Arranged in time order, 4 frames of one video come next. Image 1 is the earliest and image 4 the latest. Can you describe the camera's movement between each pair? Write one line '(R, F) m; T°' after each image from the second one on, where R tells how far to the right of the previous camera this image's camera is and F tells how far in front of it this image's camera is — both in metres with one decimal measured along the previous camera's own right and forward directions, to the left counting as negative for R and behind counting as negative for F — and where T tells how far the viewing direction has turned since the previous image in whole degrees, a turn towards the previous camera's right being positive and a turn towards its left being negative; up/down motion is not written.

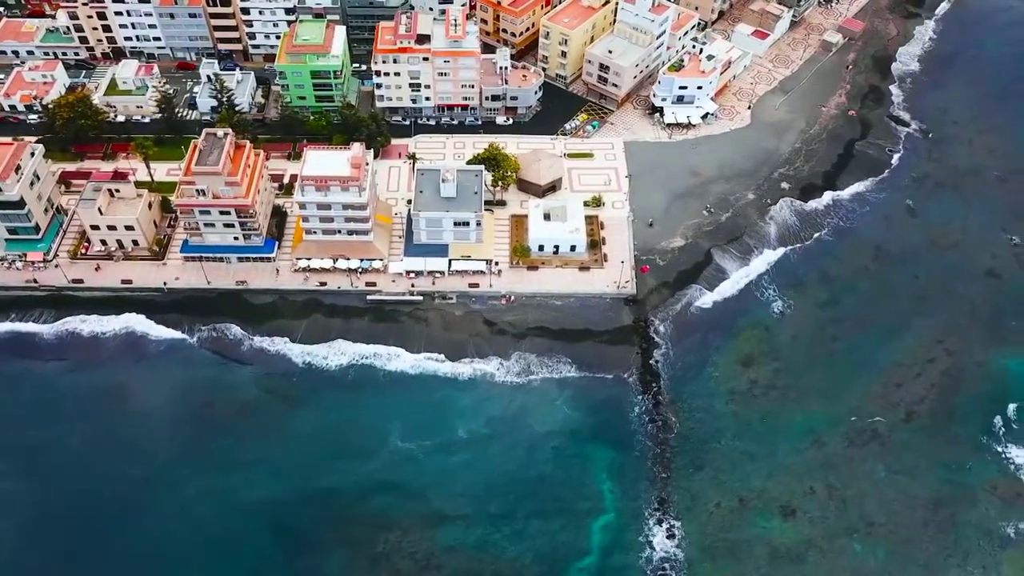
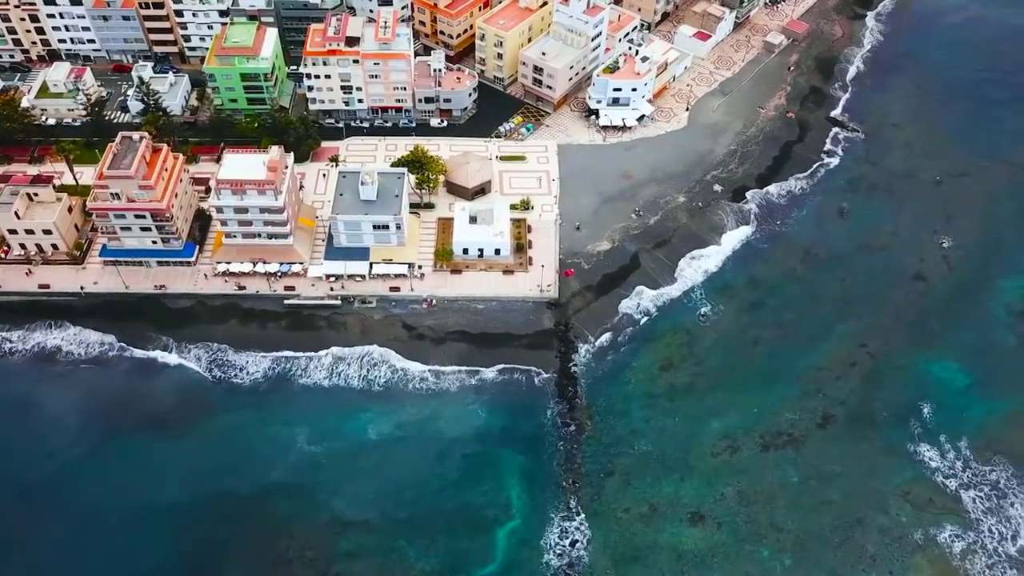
(+11.4, +0.7) m; 0°
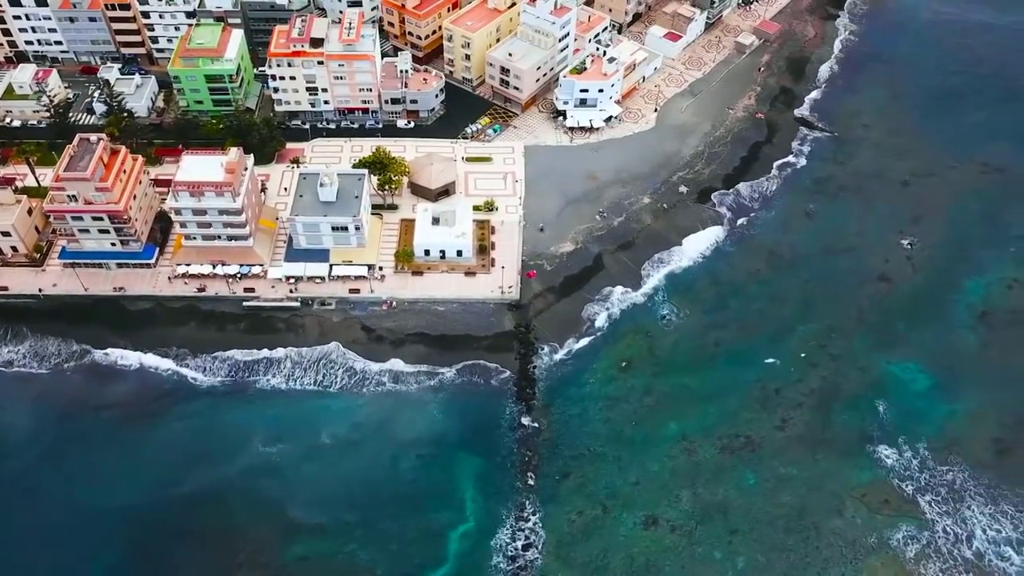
(+5.7, +0.3) m; 0°
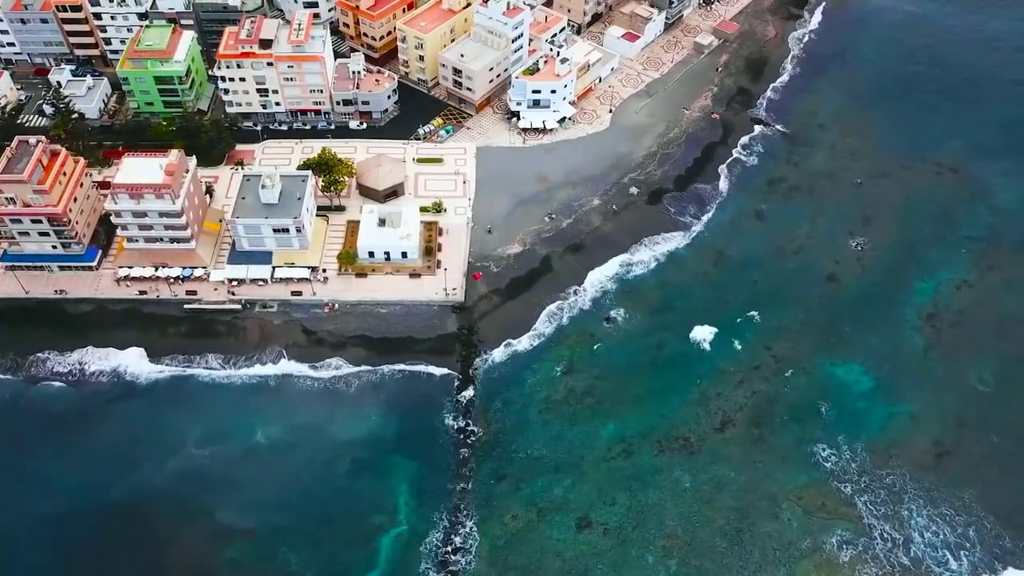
(+8.0, +0.5) m; 0°
